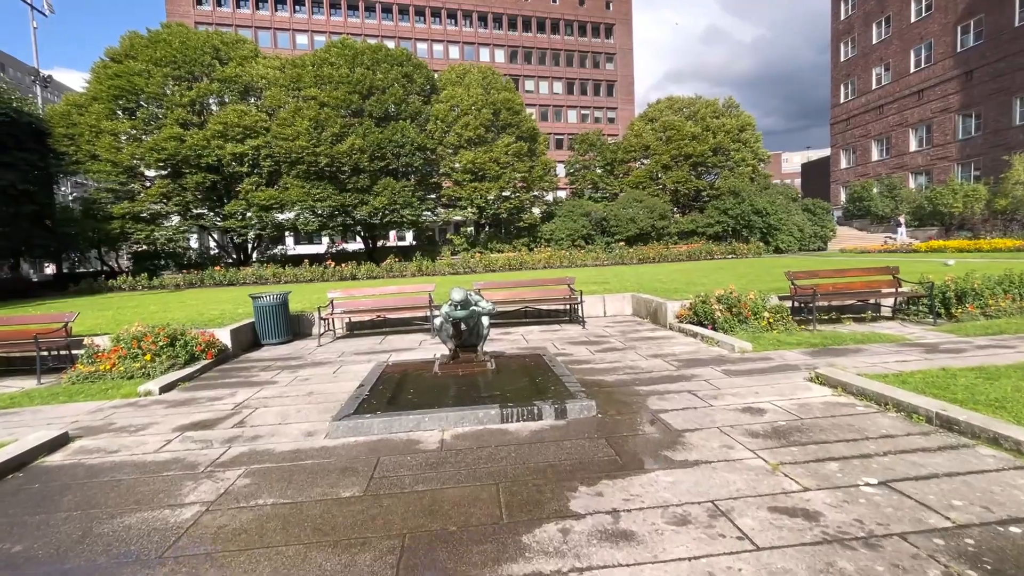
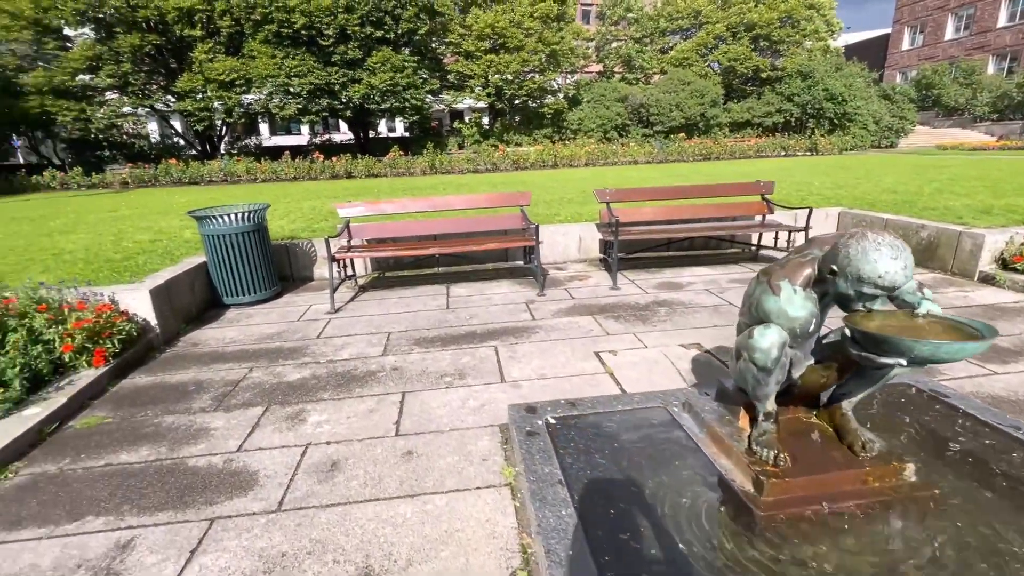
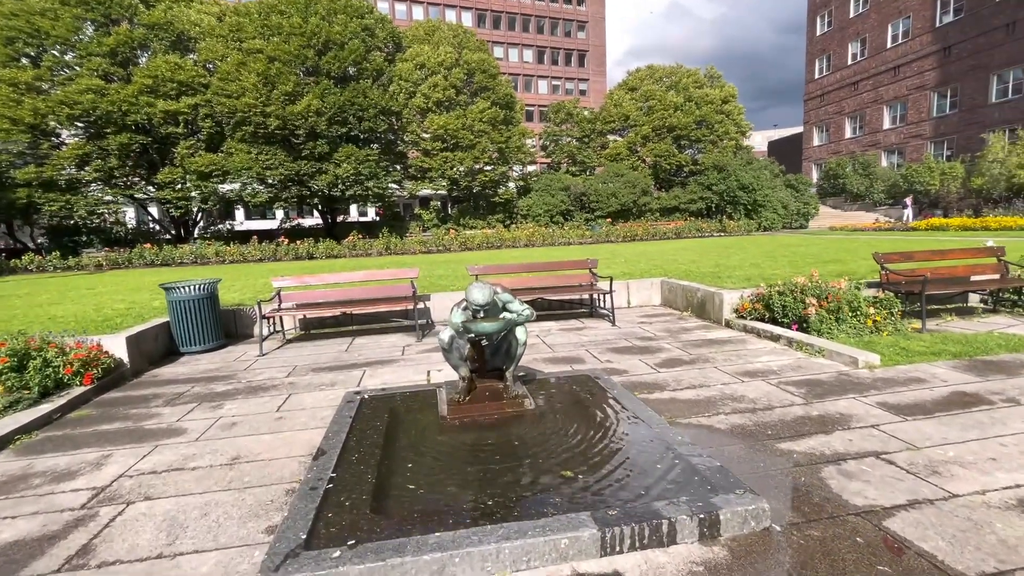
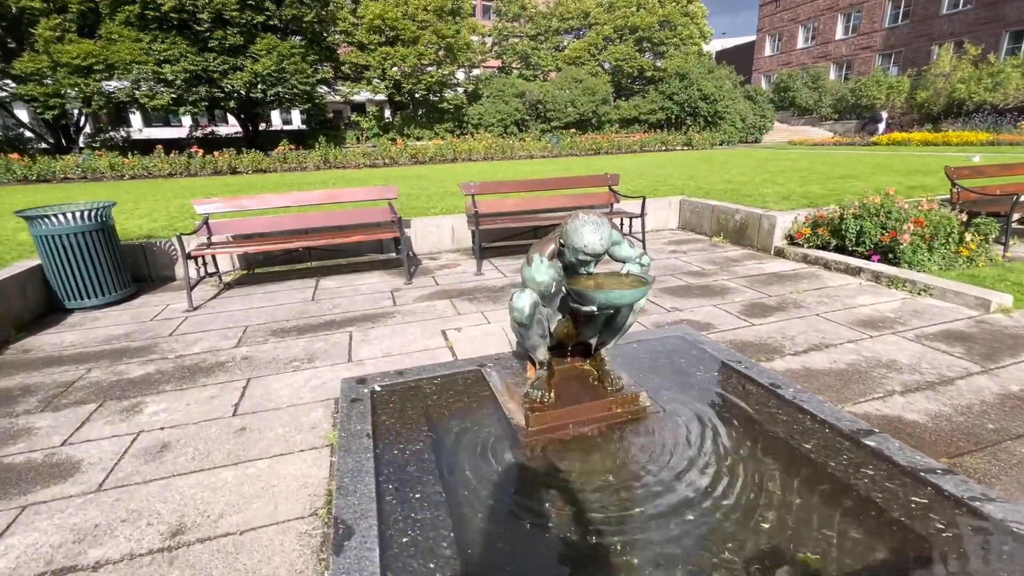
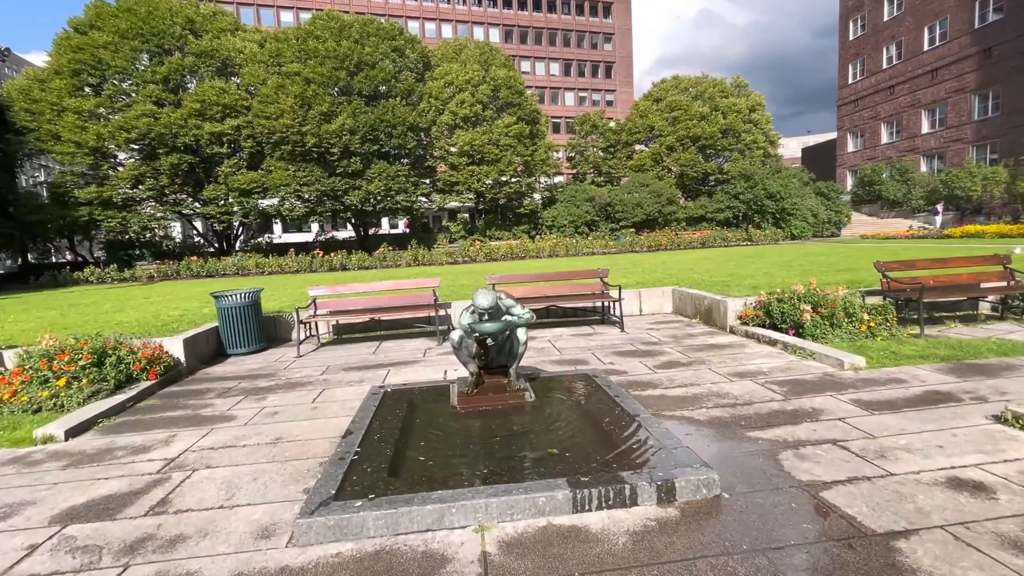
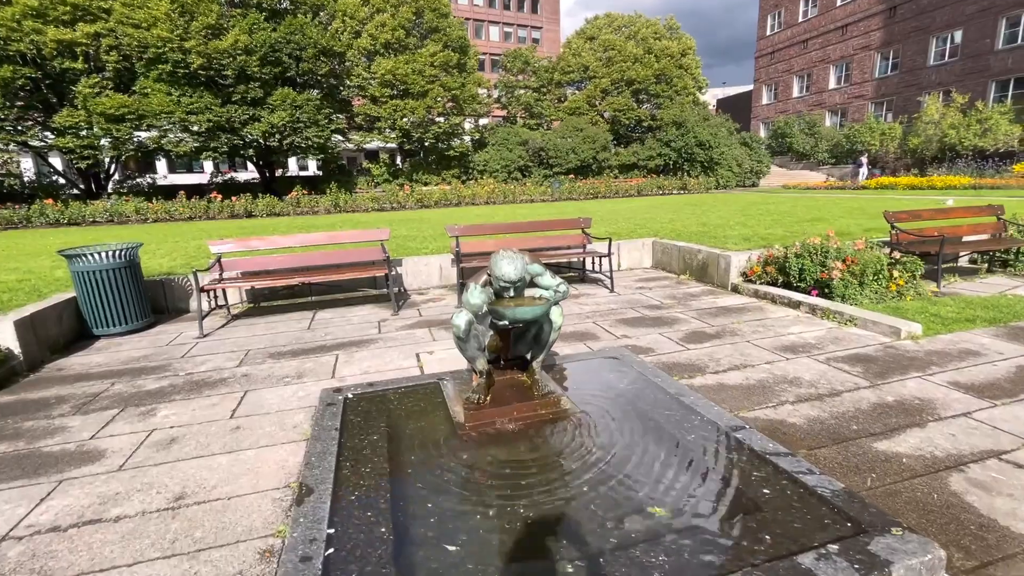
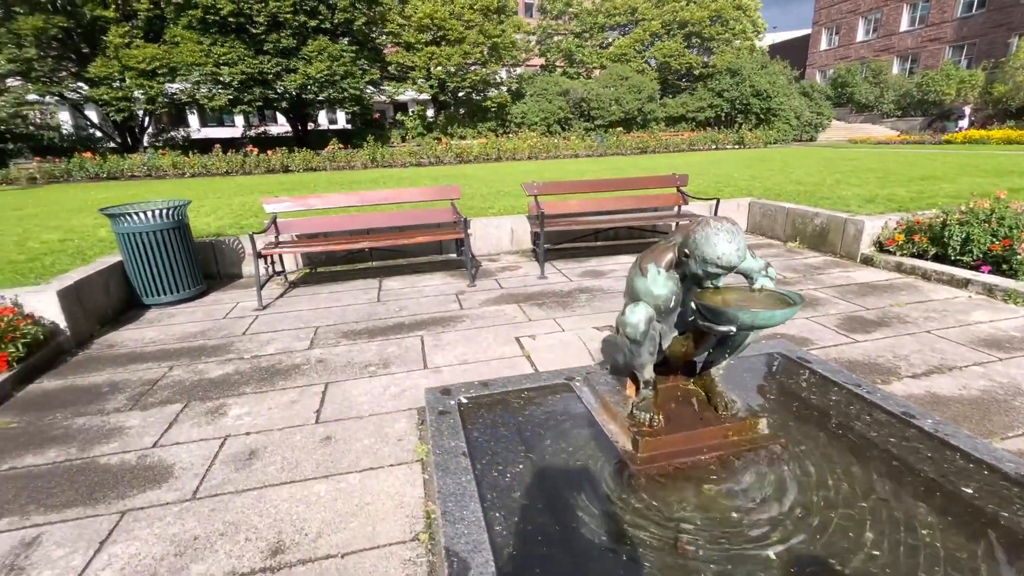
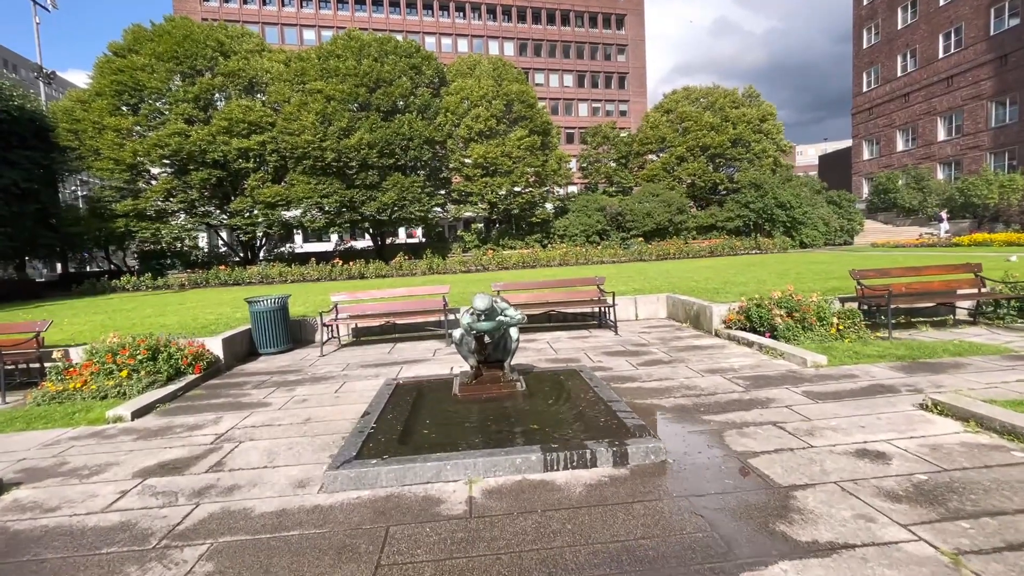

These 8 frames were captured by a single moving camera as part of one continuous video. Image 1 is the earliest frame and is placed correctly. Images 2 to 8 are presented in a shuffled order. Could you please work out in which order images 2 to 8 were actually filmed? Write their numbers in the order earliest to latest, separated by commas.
8, 5, 3, 6, 4, 7, 2
